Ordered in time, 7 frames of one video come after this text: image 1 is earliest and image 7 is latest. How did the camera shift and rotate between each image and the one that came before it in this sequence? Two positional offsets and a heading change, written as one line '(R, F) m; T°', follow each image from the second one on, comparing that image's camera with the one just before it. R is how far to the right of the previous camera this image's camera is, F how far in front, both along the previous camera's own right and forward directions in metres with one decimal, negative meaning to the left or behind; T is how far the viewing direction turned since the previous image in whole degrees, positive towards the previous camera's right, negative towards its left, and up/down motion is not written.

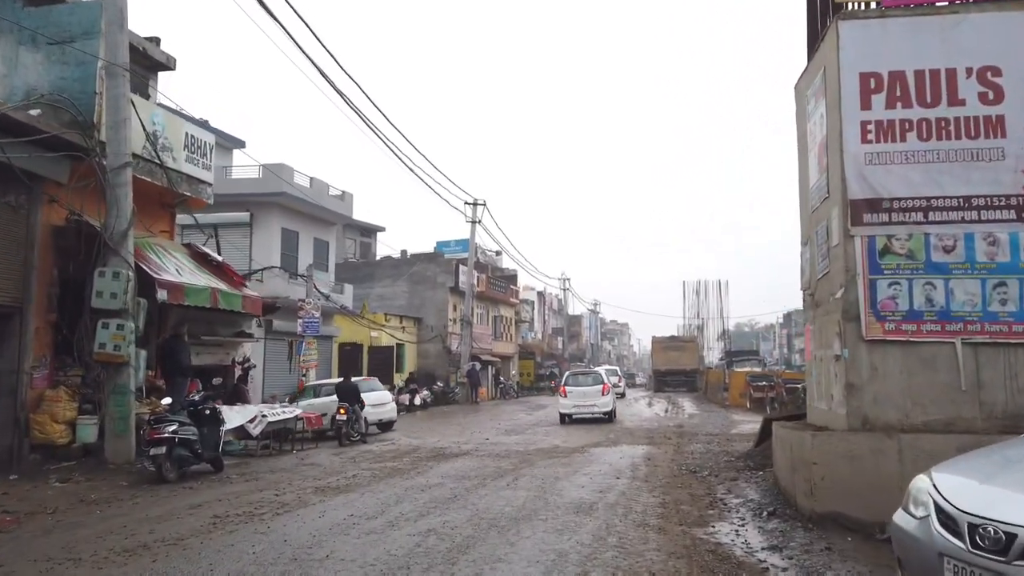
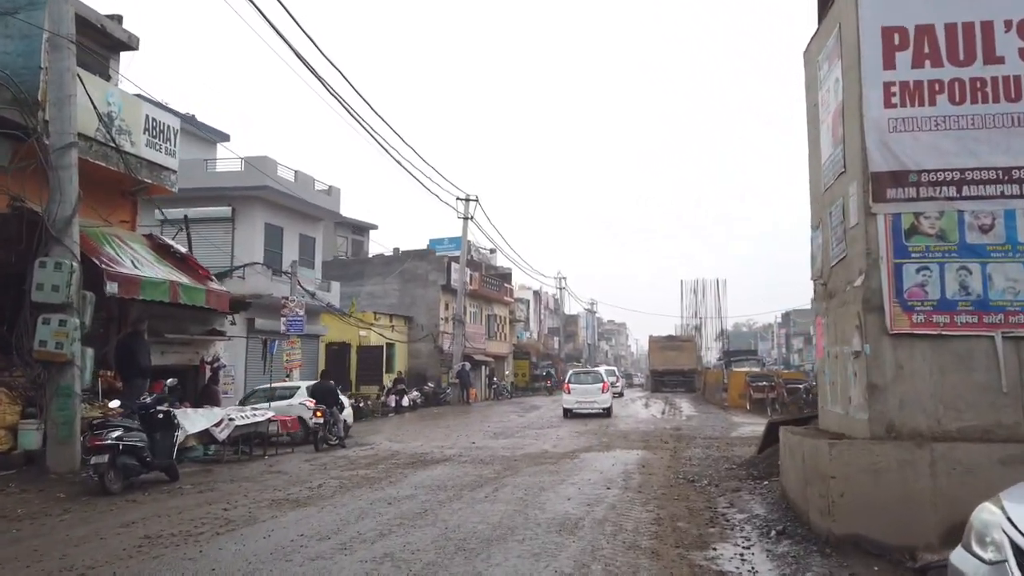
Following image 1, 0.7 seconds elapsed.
(+0.2, +1.0) m; 0°
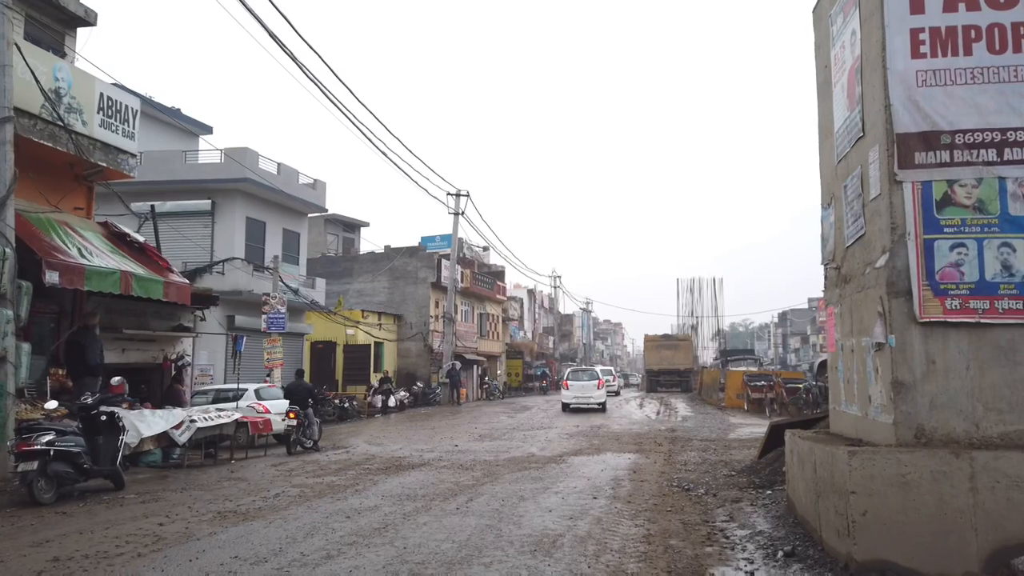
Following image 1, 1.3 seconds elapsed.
(+0.2, +0.9) m; 0°
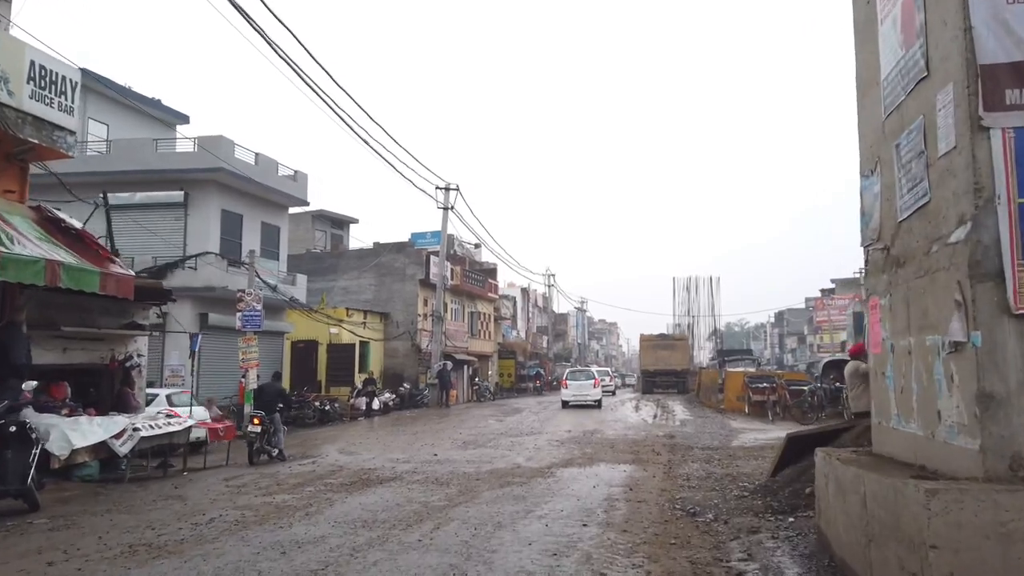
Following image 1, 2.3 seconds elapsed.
(+0.2, +1.3) m; 0°
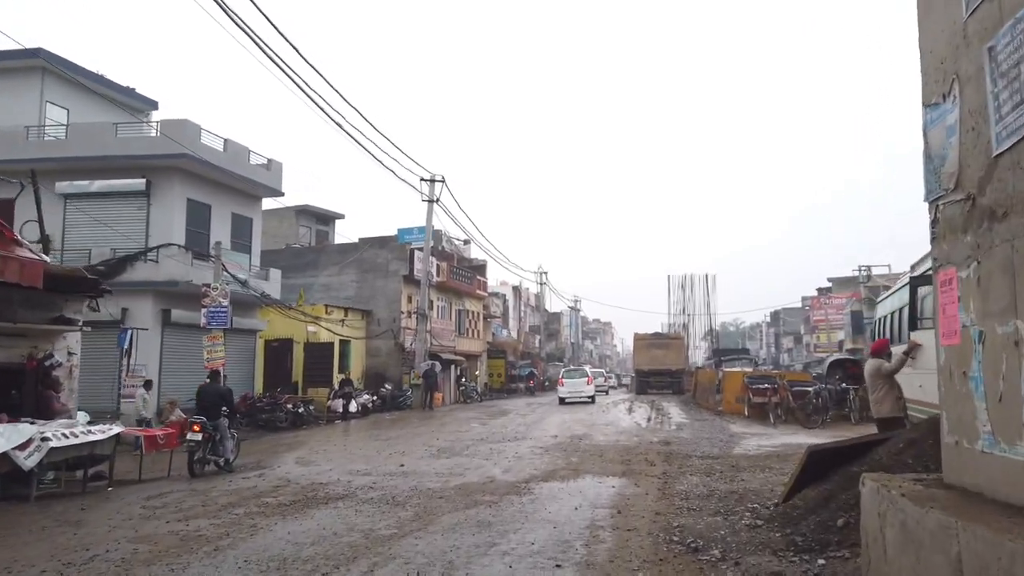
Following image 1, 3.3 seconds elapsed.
(+0.3, +1.6) m; 0°
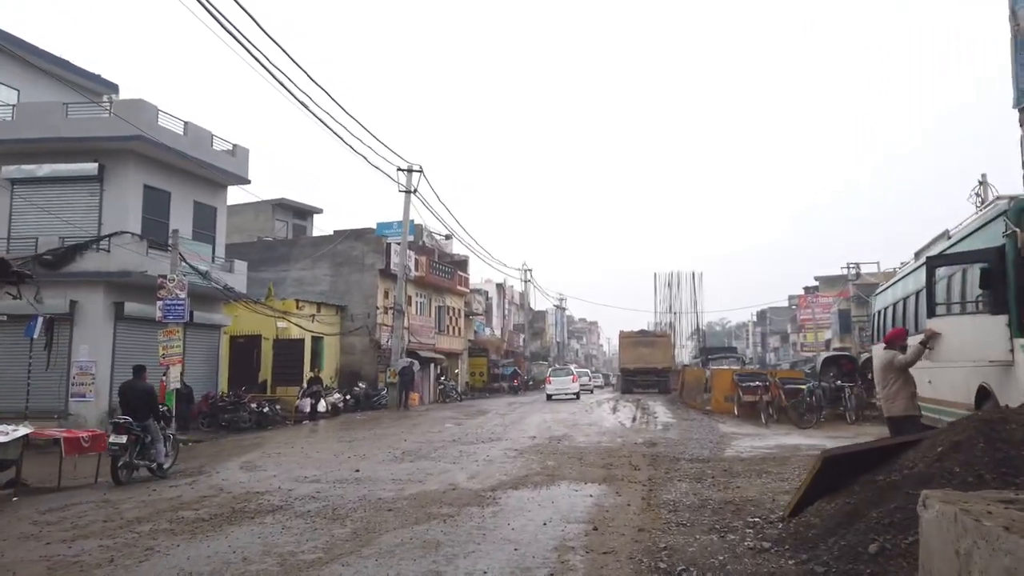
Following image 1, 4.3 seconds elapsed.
(+0.3, +1.3) m; +1°
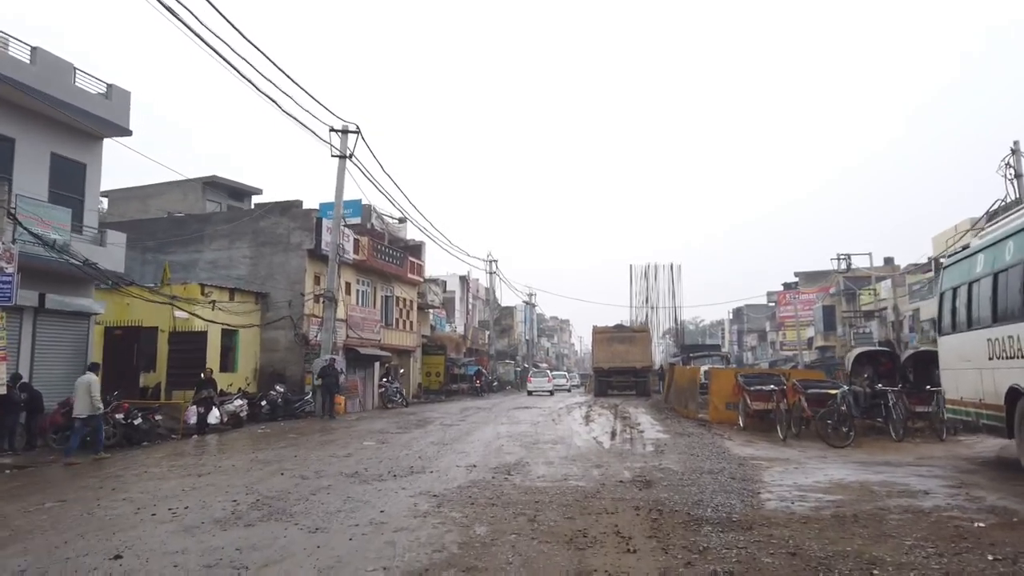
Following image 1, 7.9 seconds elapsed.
(+0.7, +5.1) m; +2°
